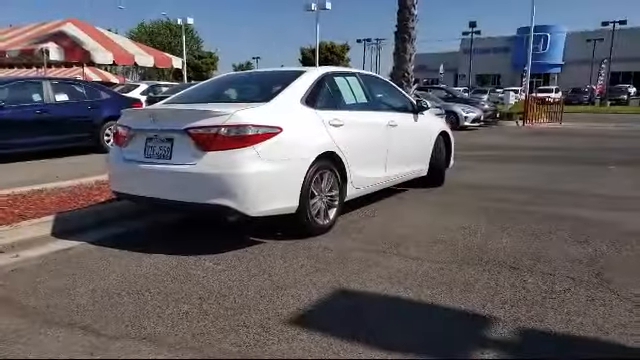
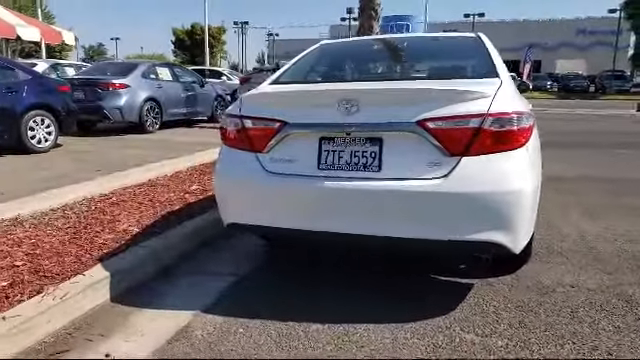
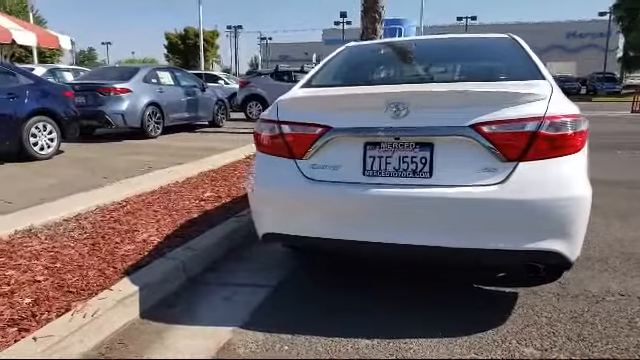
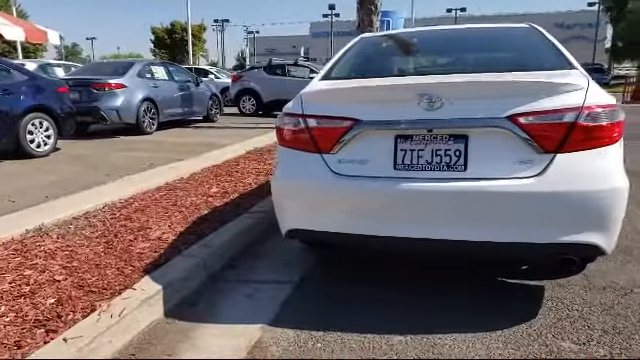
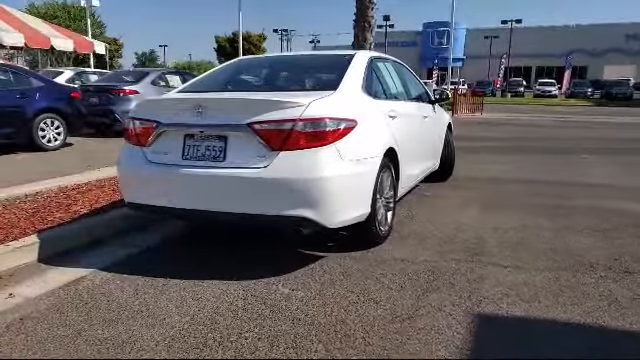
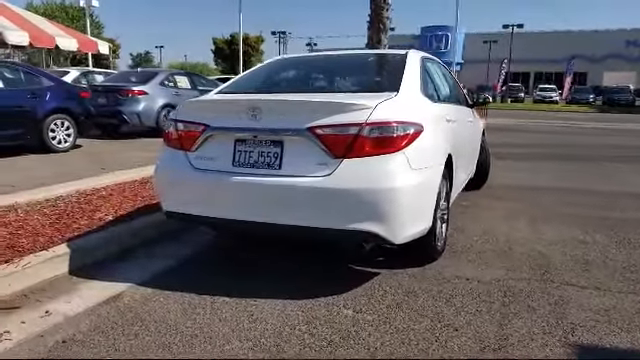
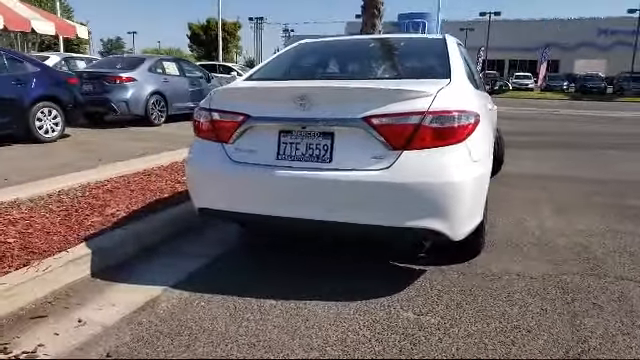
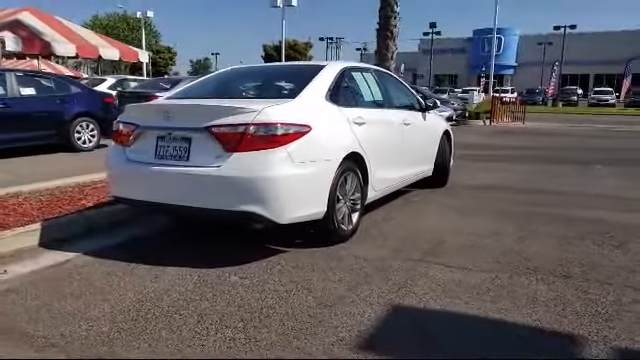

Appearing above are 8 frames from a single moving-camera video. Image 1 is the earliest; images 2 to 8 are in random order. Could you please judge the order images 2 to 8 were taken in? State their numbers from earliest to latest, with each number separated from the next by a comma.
8, 5, 6, 7, 2, 3, 4
